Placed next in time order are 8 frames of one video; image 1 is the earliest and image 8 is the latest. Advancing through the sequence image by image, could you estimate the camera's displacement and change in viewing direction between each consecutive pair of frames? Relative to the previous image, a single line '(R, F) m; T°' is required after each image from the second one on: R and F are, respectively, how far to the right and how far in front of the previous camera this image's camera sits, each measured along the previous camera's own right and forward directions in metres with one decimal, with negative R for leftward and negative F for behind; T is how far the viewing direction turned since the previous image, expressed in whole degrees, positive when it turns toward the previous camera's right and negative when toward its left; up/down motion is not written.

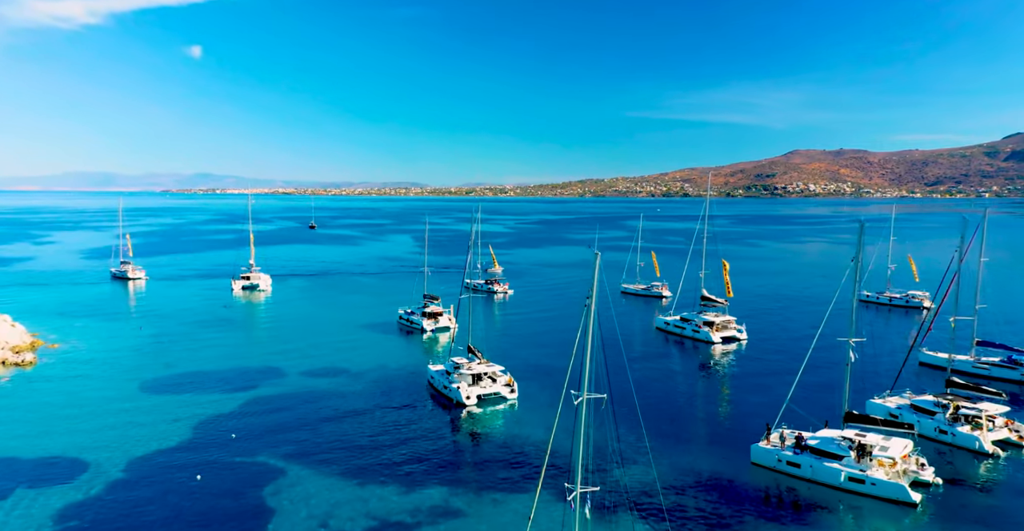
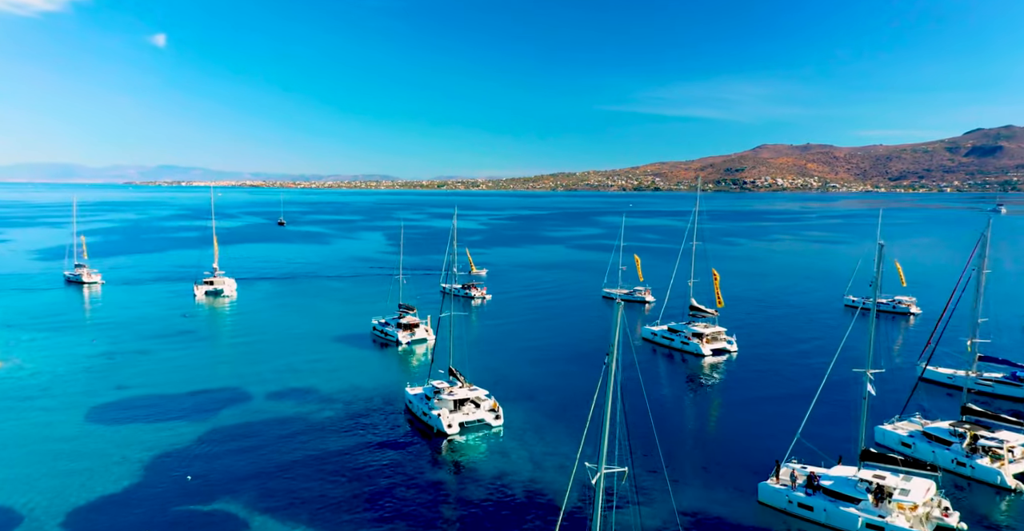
(-0.6, +2.8) m; +3°
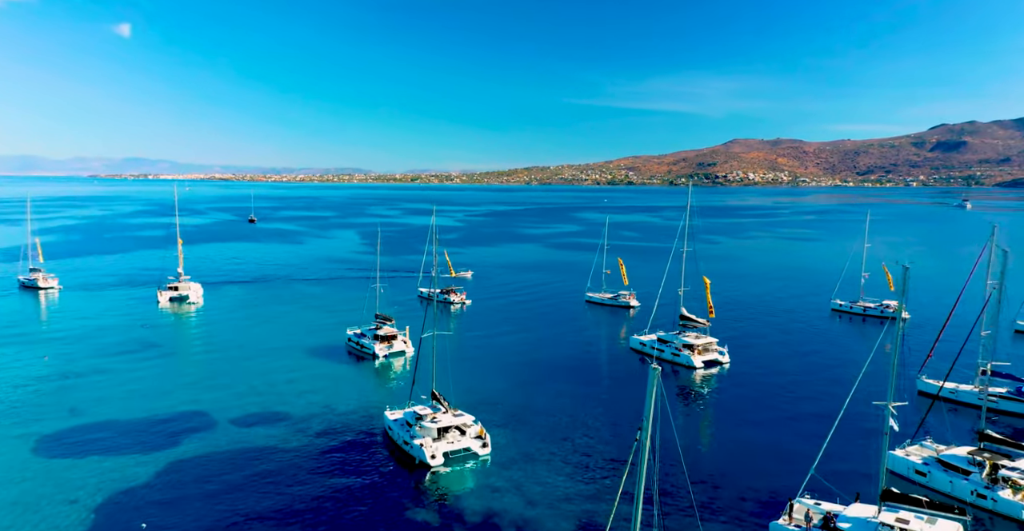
(-0.6, +2.5) m; +2°
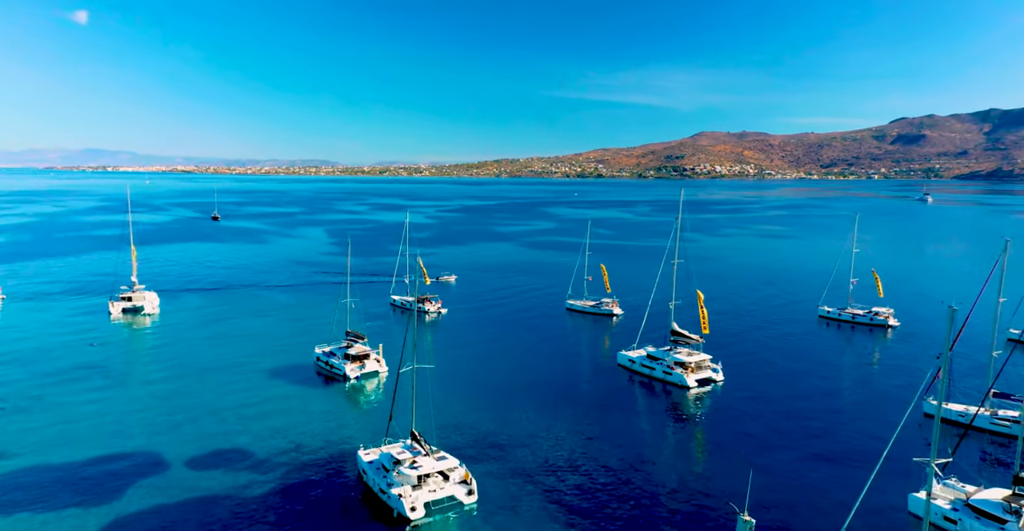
(-0.8, +3.4) m; +3°
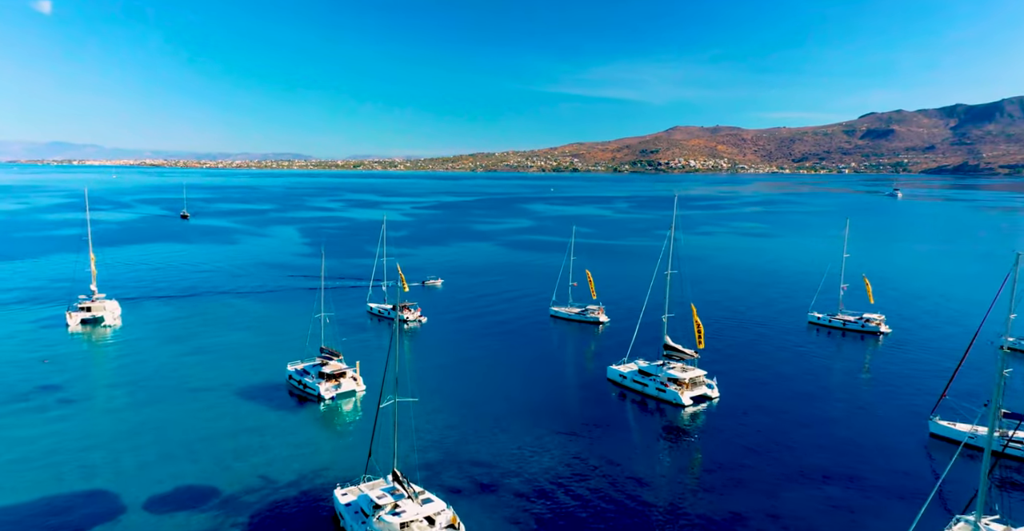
(-0.6, +2.6) m; +2°
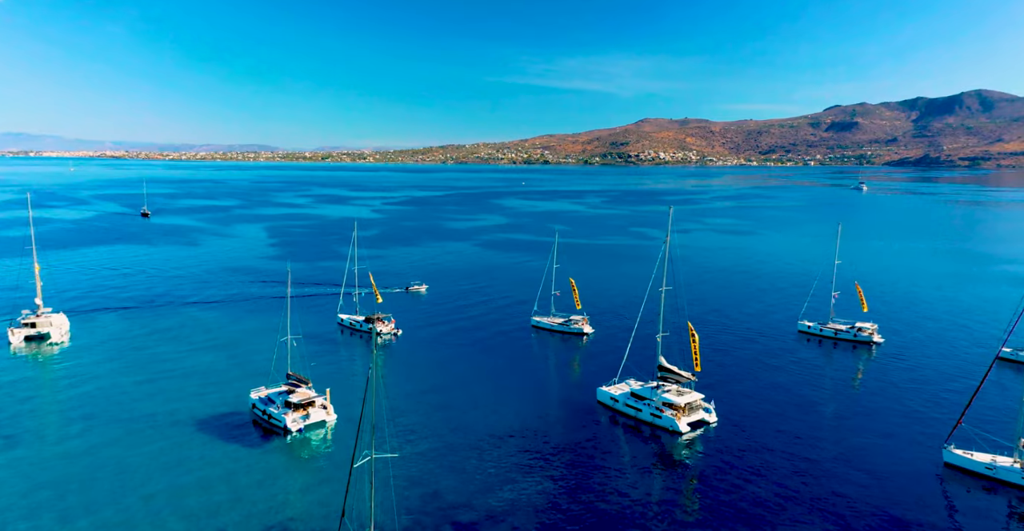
(-0.8, +3.4) m; +3°
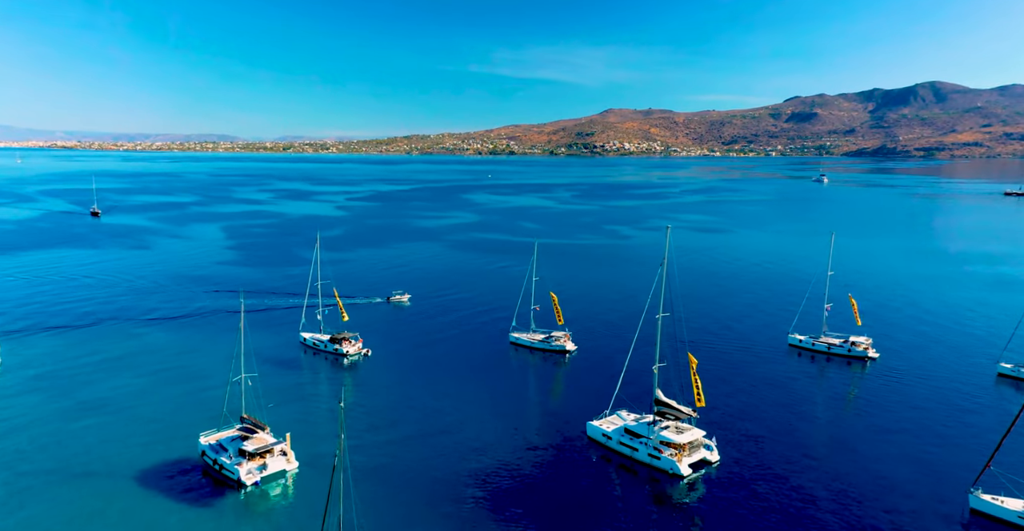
(-0.9, +4.3) m; +3°
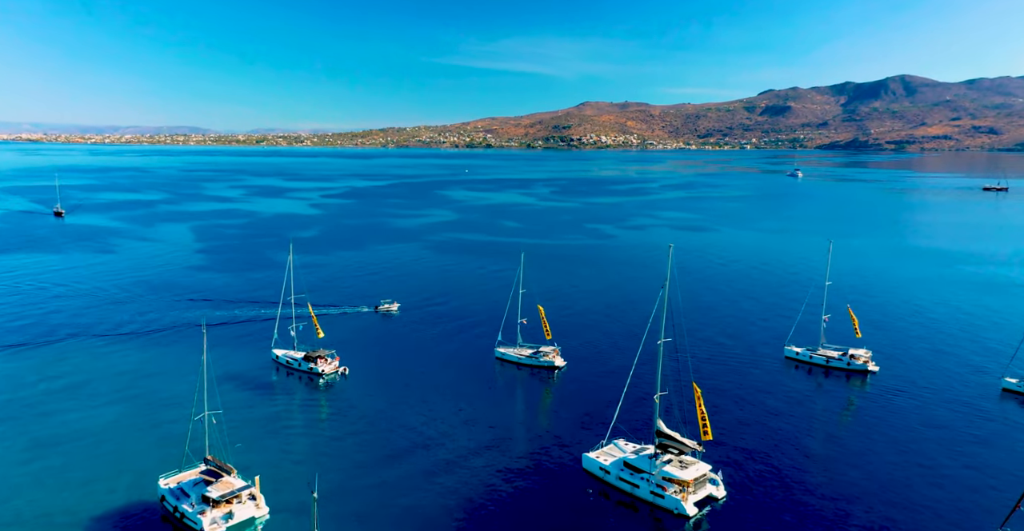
(-0.7, +3.2) m; +2°
